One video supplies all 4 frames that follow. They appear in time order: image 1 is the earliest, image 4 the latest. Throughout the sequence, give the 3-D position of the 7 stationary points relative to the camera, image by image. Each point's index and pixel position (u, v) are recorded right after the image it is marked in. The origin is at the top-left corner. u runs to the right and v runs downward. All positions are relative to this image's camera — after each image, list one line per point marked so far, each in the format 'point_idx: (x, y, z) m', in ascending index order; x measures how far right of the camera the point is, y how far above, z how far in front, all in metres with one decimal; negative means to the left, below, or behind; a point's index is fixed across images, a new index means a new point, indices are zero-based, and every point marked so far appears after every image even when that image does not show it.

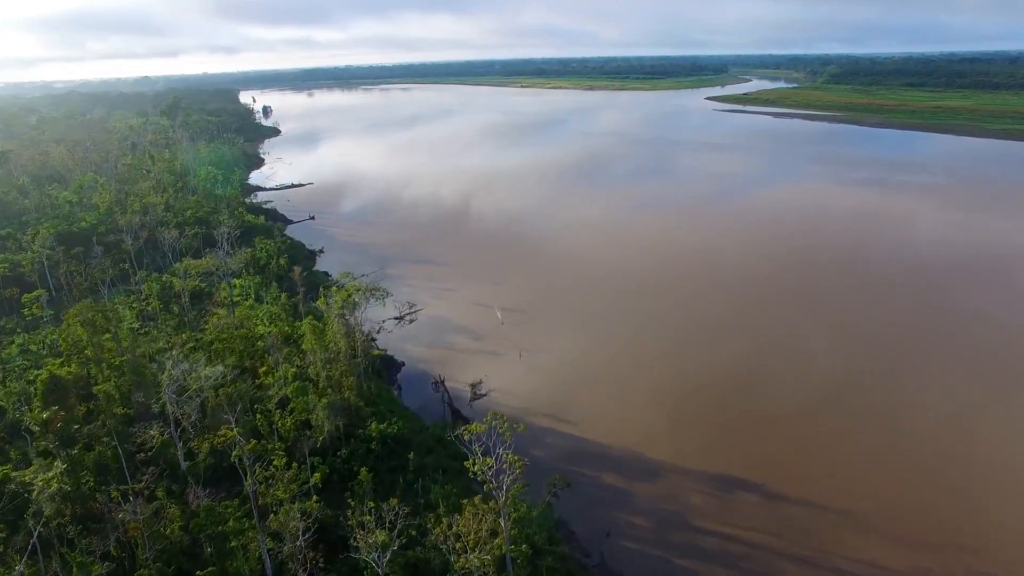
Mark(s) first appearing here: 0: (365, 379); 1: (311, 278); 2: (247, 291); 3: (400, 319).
0: (-2.9, -1.8, +12.4) m
1: (-6.5, +0.1, +19.9) m
2: (-7.4, -0.1, +17.2) m
3: (-3.5, -1.0, +18.5) m
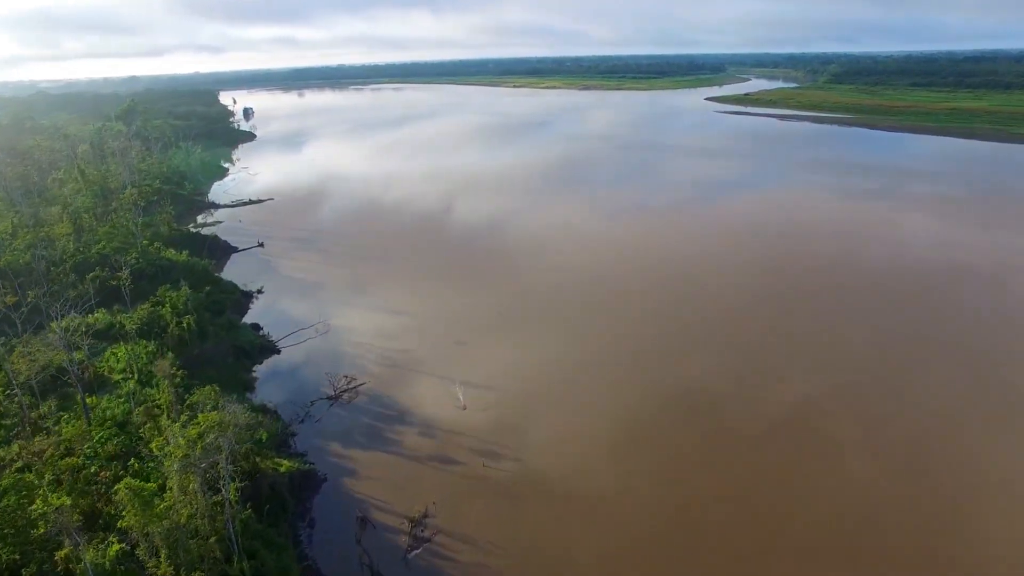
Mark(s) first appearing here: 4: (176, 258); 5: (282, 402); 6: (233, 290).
0: (-3.7, -3.5, +8.2) m
1: (-7.2, -1.5, +15.7) m
2: (-8.2, -1.7, +13.0) m
3: (-4.2, -2.6, +14.3) m
4: (-10.6, +0.9, +19.4) m
5: (-5.5, -2.7, +14.5) m
6: (-9.0, -0.1, +19.8) m
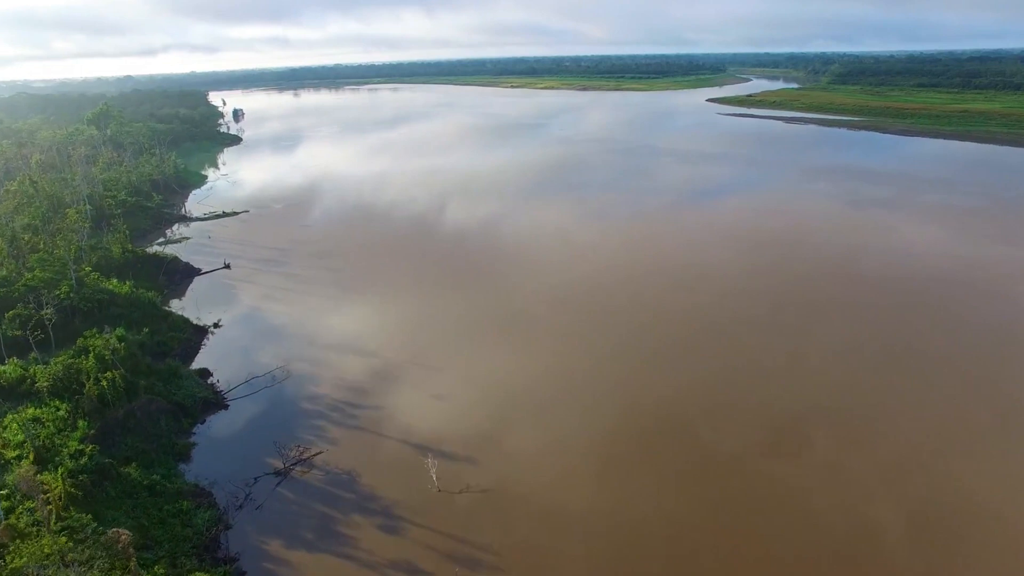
0: (-3.9, -4.5, +5.8) m
1: (-7.5, -2.5, +13.3) m
2: (-8.4, -2.8, +10.6) m
3: (-4.5, -3.7, +11.9) m
4: (-10.9, -0.1, +16.9) m
5: (-5.7, -3.7, +12.1) m
6: (-9.3, -1.1, +17.4) m
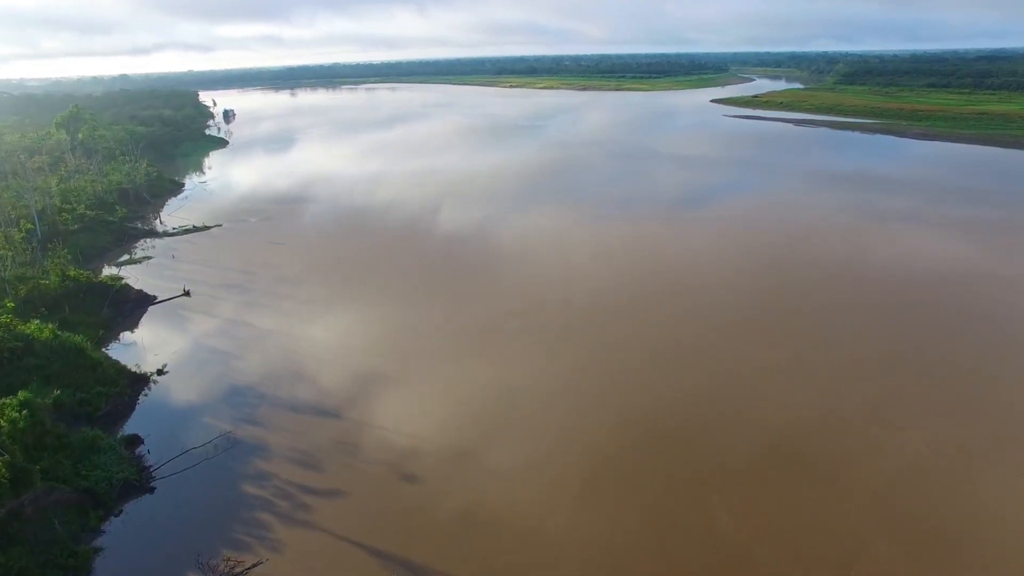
0: (-4.1, -5.6, +3.1) m
1: (-7.7, -3.6, +10.6) m
2: (-8.6, -3.8, +7.9) m
3: (-4.6, -4.7, +9.2) m
4: (-11.0, -1.1, +14.2) m
5: (-5.9, -4.7, +9.4) m
6: (-9.4, -2.1, +14.7) m
